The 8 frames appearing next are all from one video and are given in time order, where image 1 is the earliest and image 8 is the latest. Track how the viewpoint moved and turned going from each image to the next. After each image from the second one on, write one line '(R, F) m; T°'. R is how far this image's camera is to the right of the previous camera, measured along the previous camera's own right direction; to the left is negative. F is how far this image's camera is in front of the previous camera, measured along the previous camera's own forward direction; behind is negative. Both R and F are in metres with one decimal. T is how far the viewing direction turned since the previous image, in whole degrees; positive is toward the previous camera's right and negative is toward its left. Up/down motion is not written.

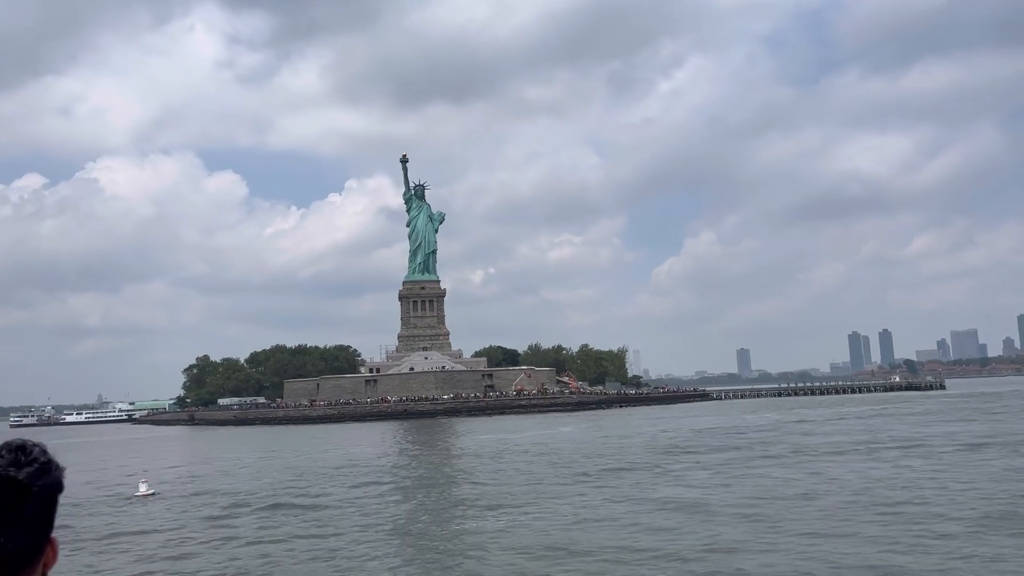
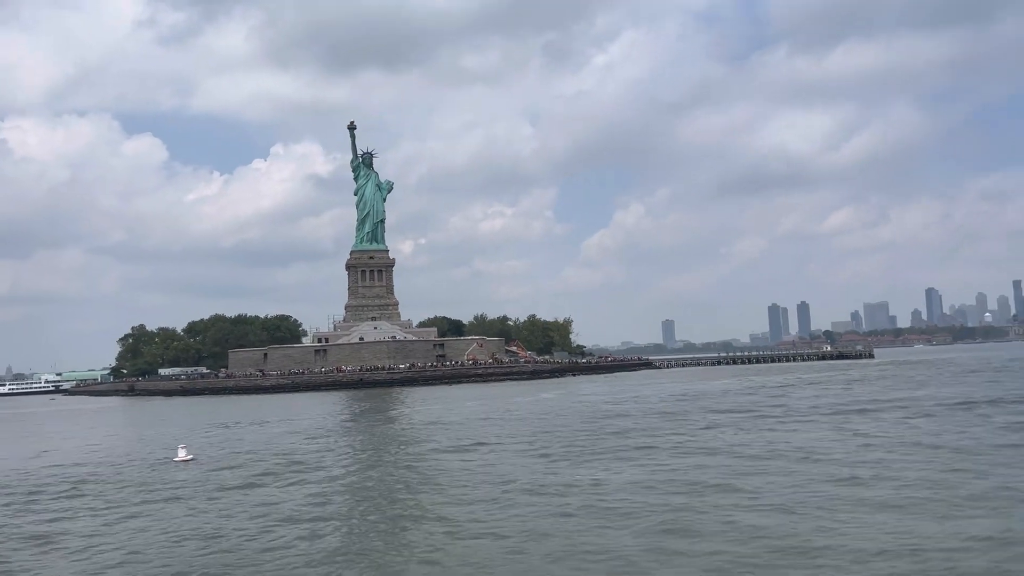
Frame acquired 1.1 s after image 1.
(-1.1, -0.2) m; +5°
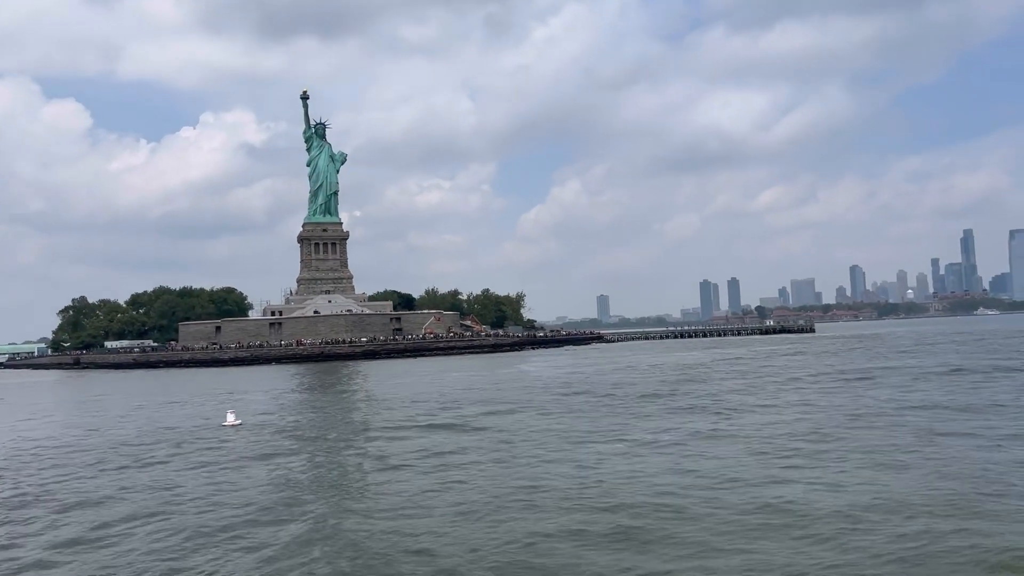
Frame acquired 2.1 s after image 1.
(-1.0, -0.3) m; +4°
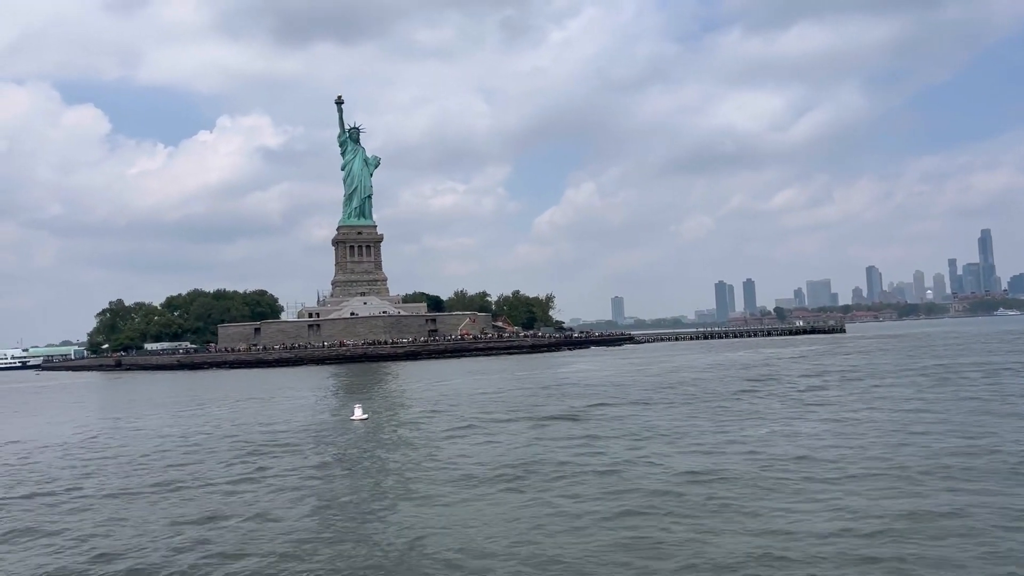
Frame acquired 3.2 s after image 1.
(-1.0, -0.4) m; -1°
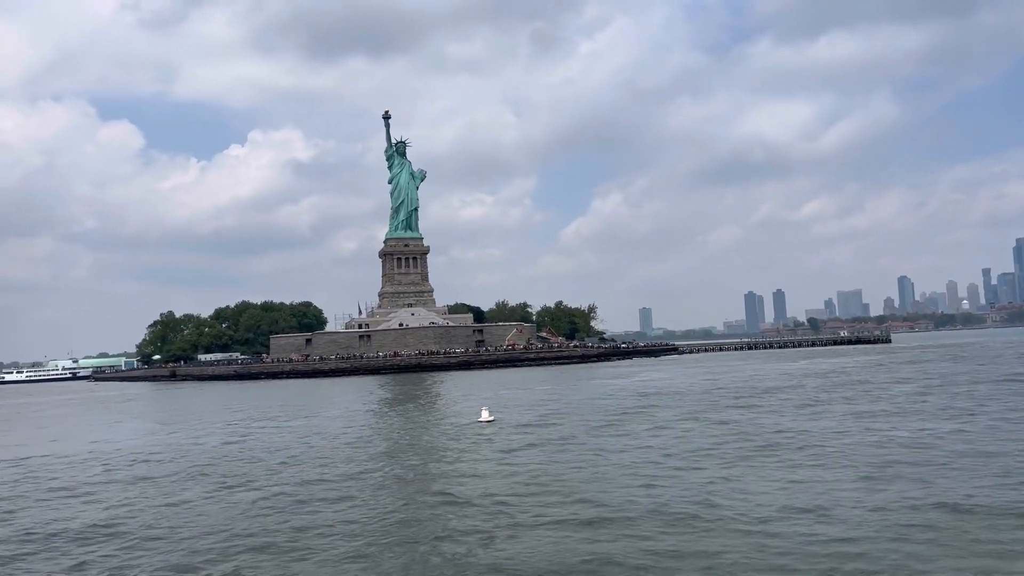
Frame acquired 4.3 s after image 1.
(-1.0, -0.4) m; -2°
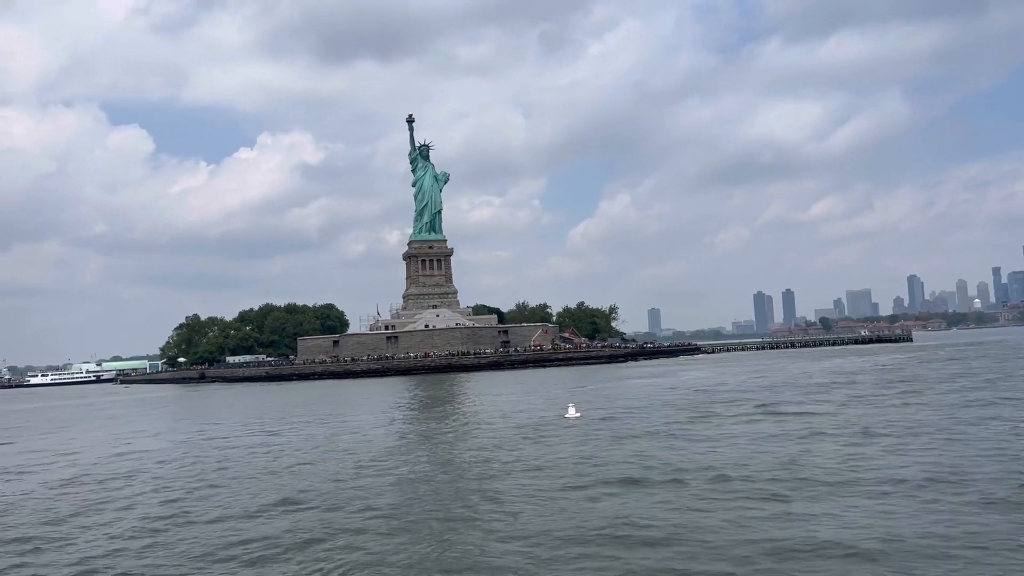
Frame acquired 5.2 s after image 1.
(-0.9, -0.4) m; 0°
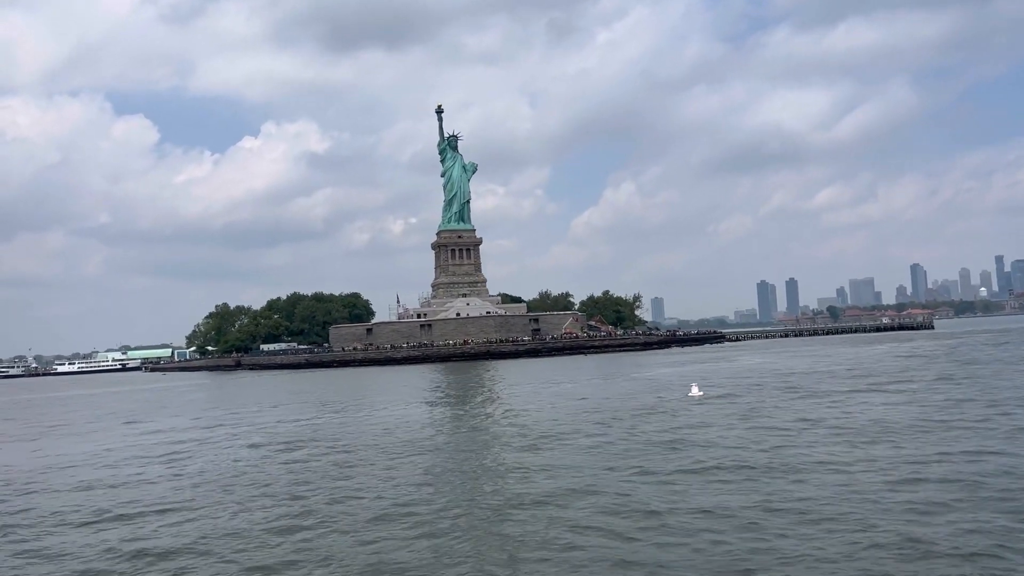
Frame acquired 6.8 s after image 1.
(-1.5, -0.6) m; 0°
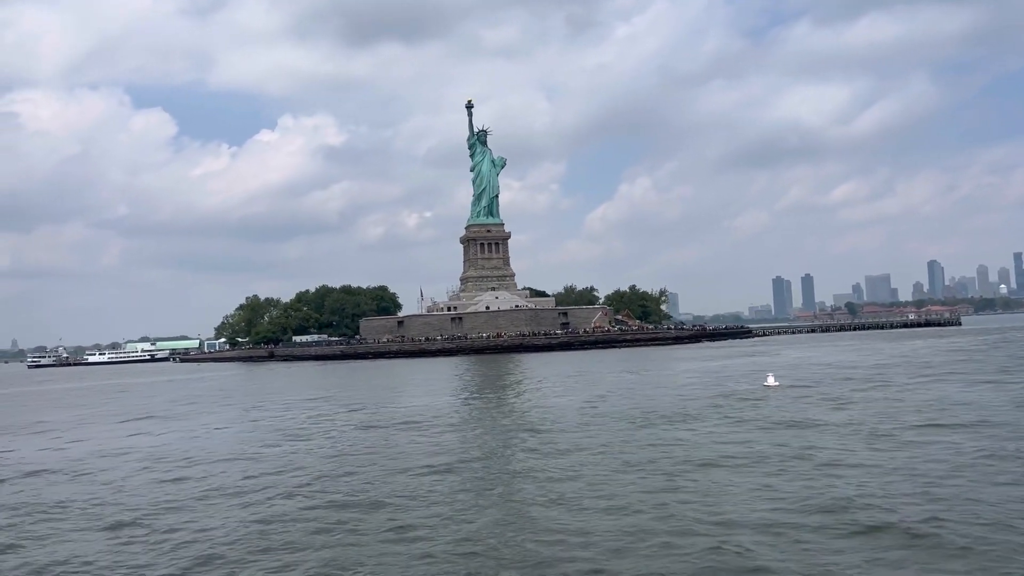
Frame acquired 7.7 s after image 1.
(-0.8, -0.4) m; -1°
